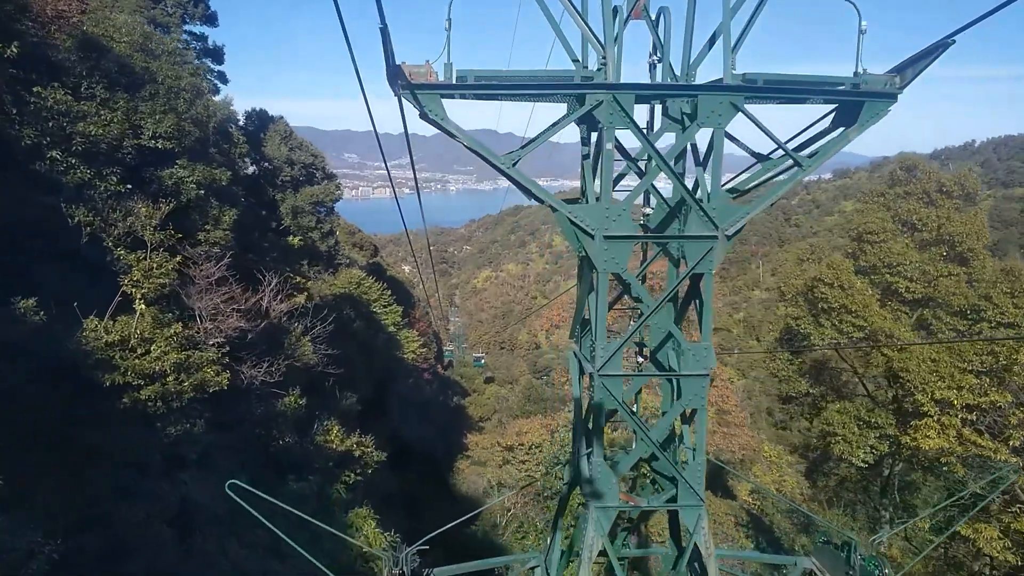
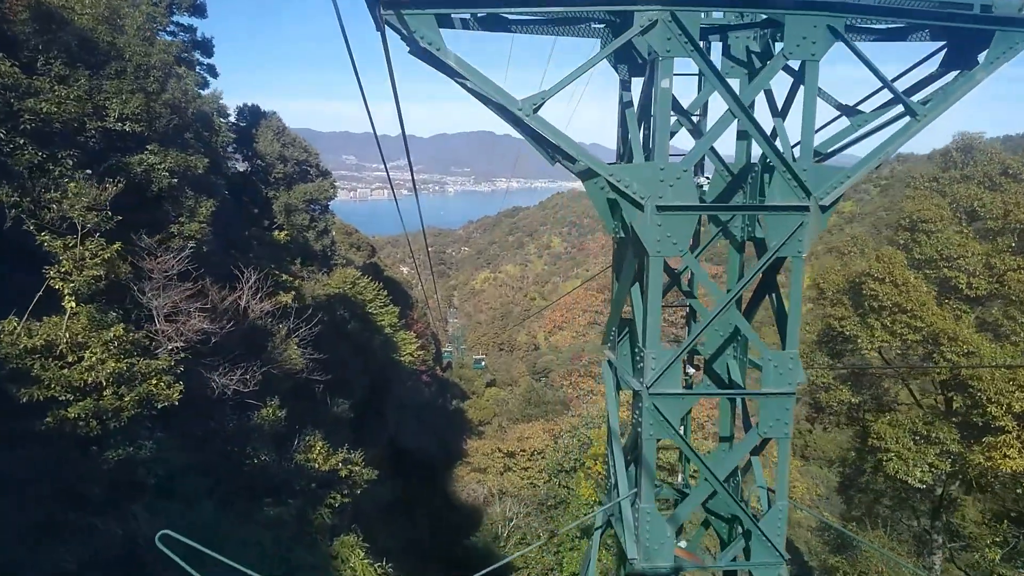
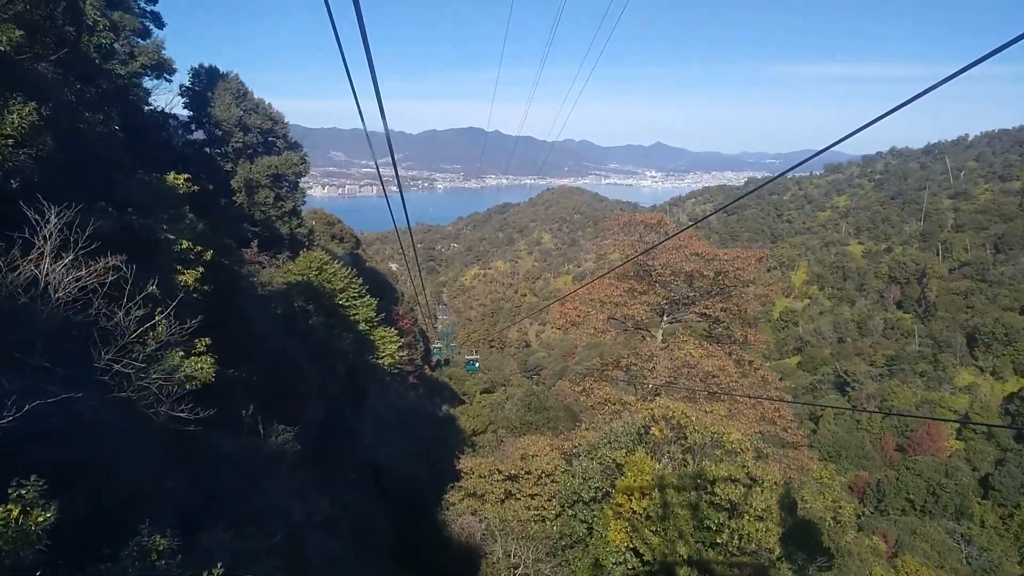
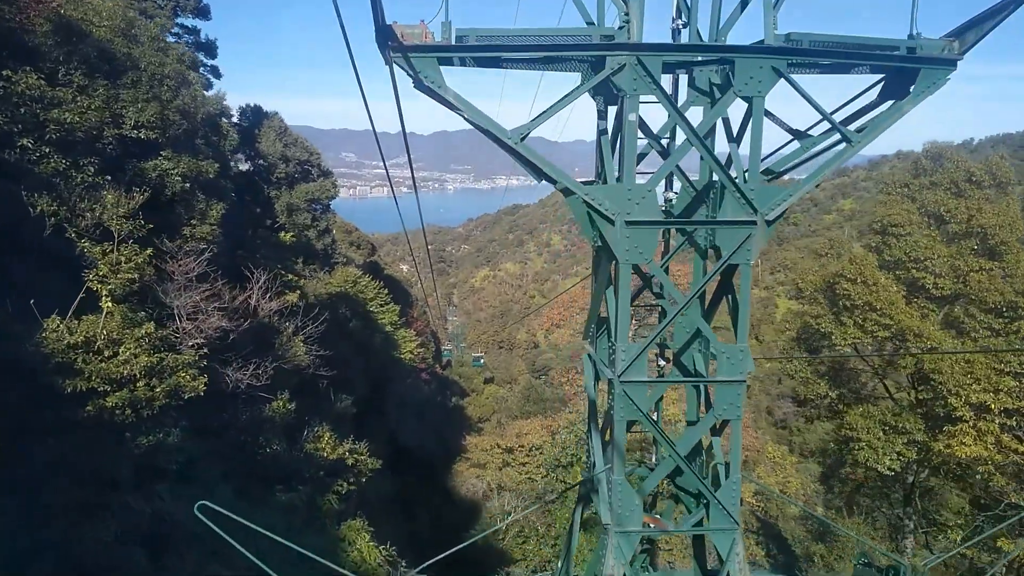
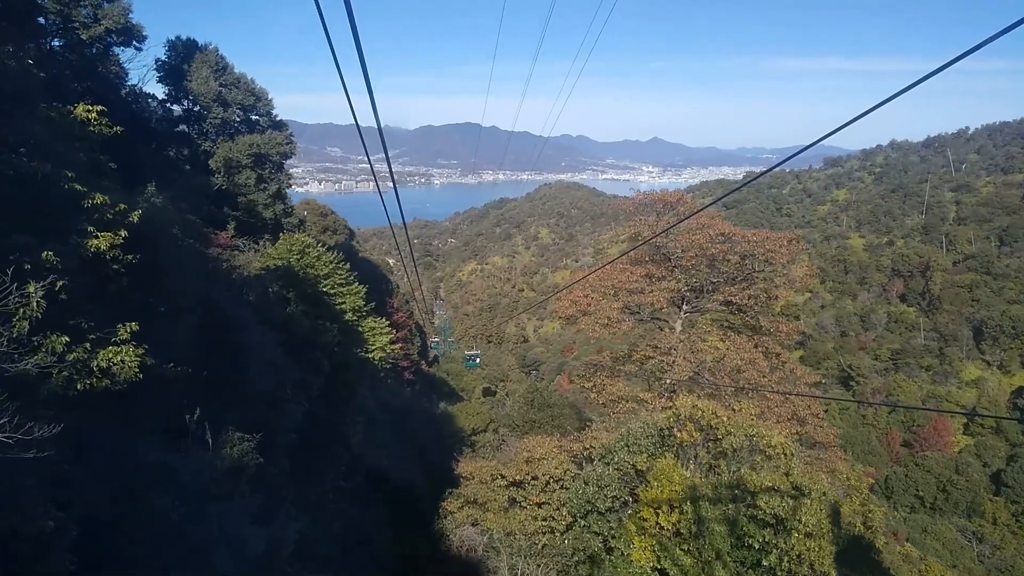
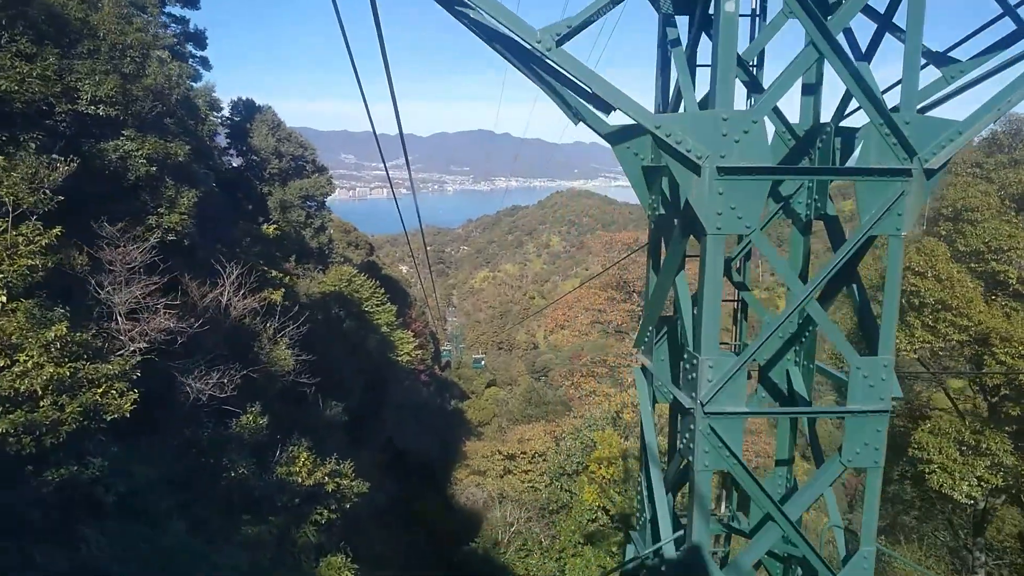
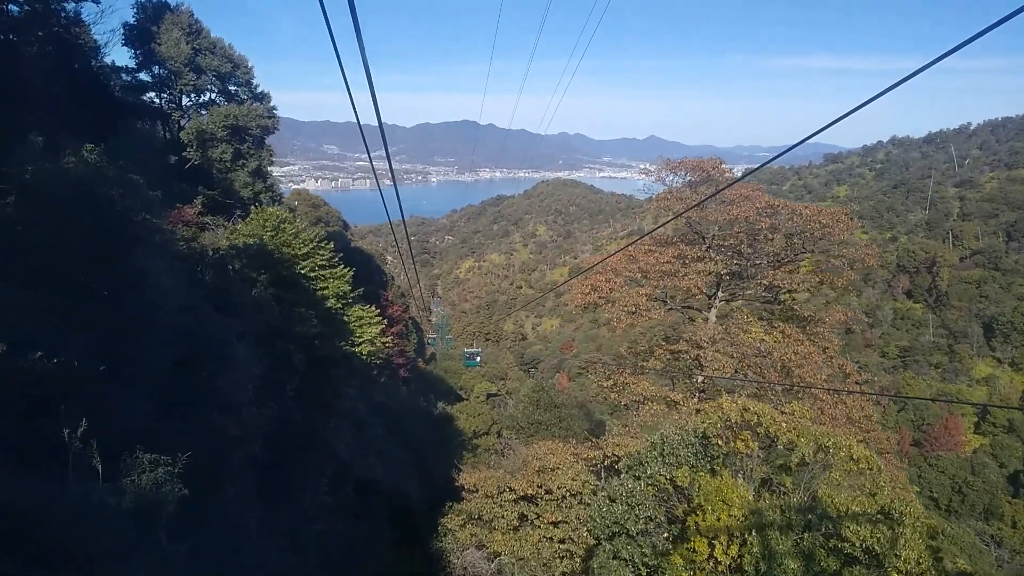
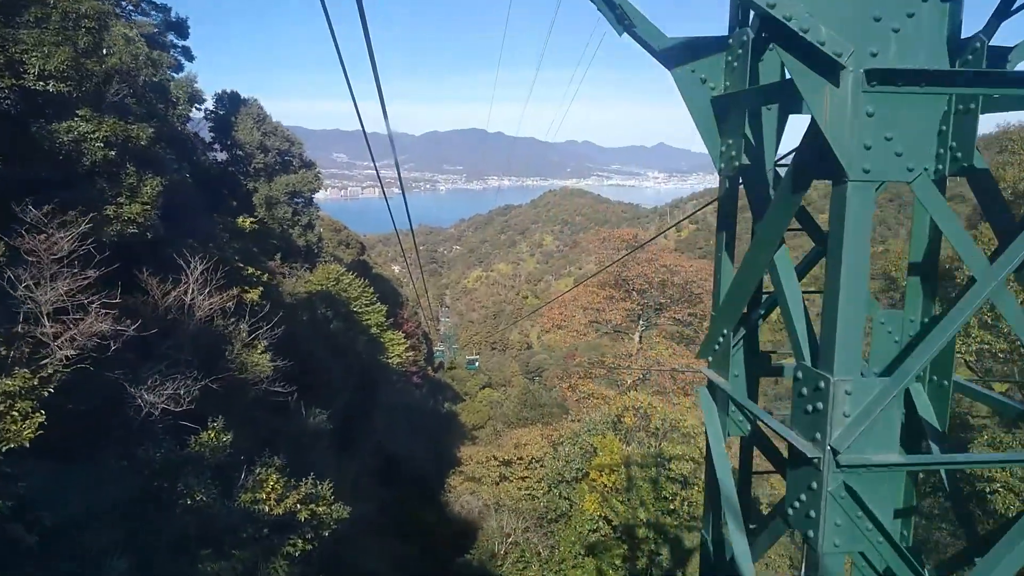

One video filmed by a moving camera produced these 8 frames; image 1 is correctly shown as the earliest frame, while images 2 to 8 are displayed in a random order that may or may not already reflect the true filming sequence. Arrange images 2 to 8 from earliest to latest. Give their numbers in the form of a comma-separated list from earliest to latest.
4, 2, 6, 8, 3, 5, 7
